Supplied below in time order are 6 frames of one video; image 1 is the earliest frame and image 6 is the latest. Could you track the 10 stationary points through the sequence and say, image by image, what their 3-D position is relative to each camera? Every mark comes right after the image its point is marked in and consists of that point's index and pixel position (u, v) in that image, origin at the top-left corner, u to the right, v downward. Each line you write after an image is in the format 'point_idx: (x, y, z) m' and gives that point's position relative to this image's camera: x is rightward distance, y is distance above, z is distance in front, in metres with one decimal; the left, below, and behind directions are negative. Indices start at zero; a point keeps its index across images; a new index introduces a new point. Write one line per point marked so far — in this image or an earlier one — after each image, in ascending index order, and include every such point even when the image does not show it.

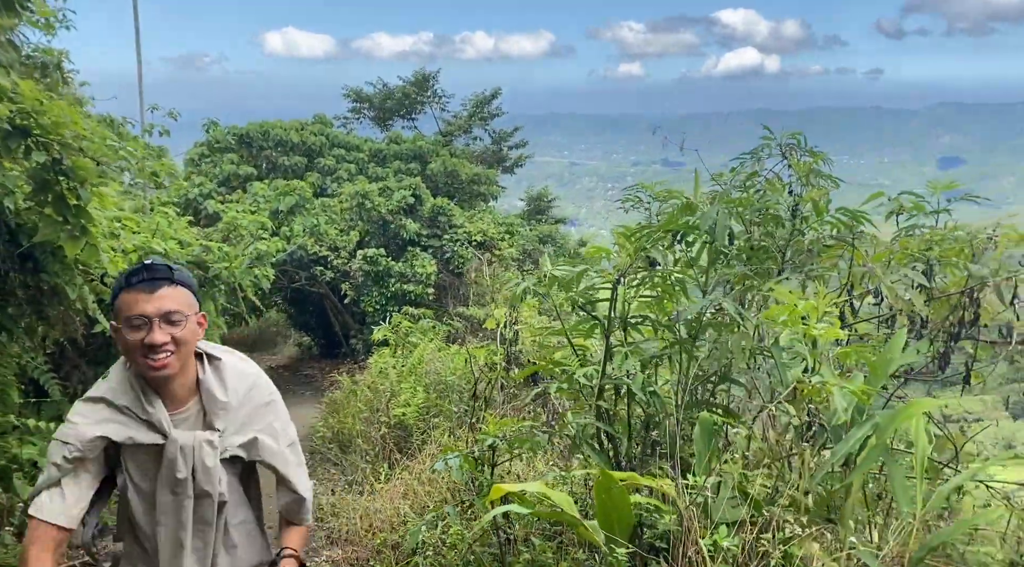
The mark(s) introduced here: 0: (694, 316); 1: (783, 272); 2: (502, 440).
0: (+0.5, -0.1, +2.4) m
1: (+0.7, 0.0, +2.6) m
2: (0.0, -0.5, +2.8) m
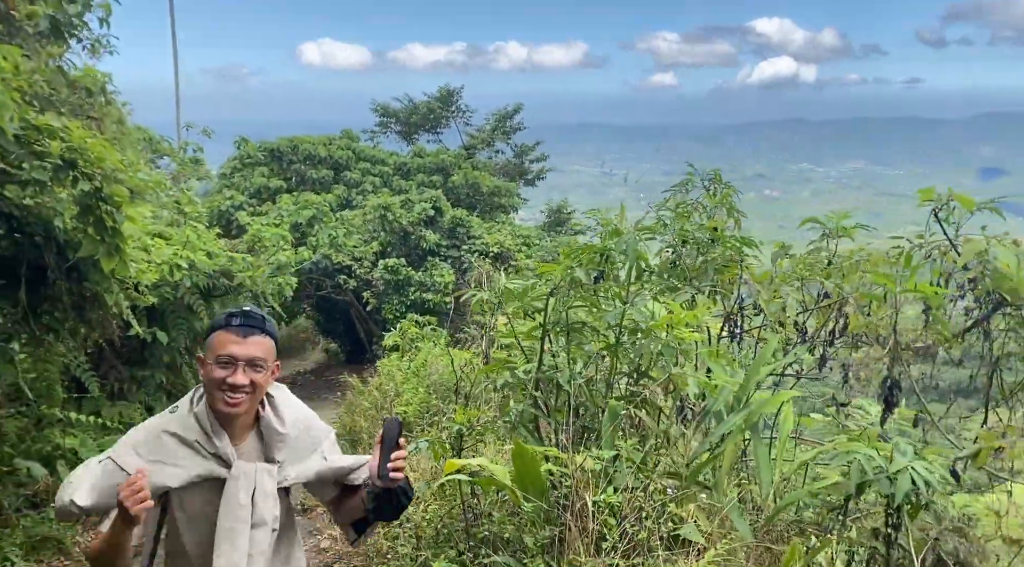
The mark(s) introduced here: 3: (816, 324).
0: (+0.3, -0.1, +2.9) m
1: (+0.6, 0.0, +3.1) m
2: (-0.2, -0.5, +3.4) m
3: (+0.9, -0.1, +2.8) m
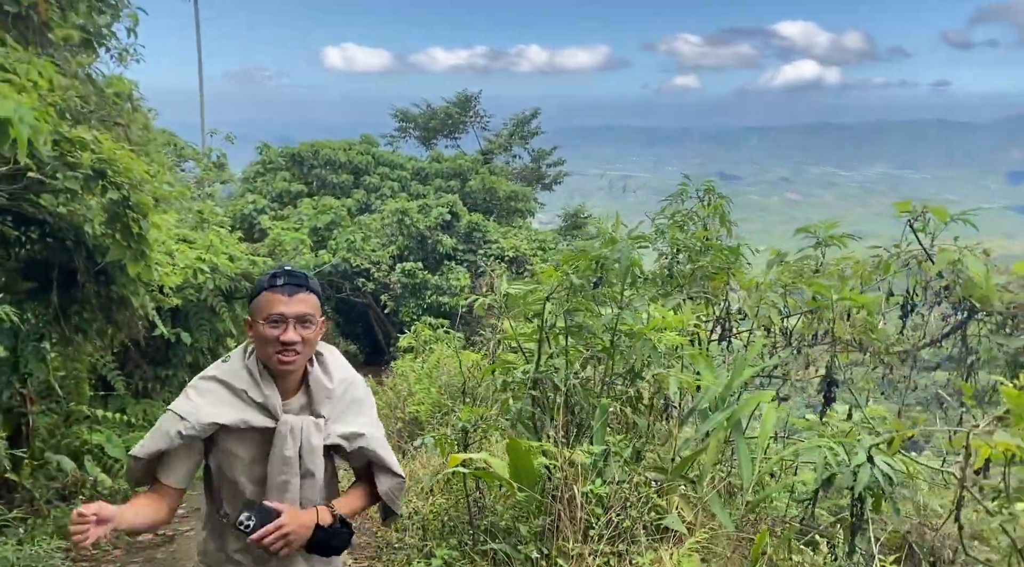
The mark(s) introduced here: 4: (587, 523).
0: (+0.3, -0.1, +3.1) m
1: (+0.6, 0.0, +3.2) m
2: (-0.1, -0.5, +3.6) m
3: (+0.9, -0.1, +3.0) m
4: (+0.2, -0.7, +2.6) m
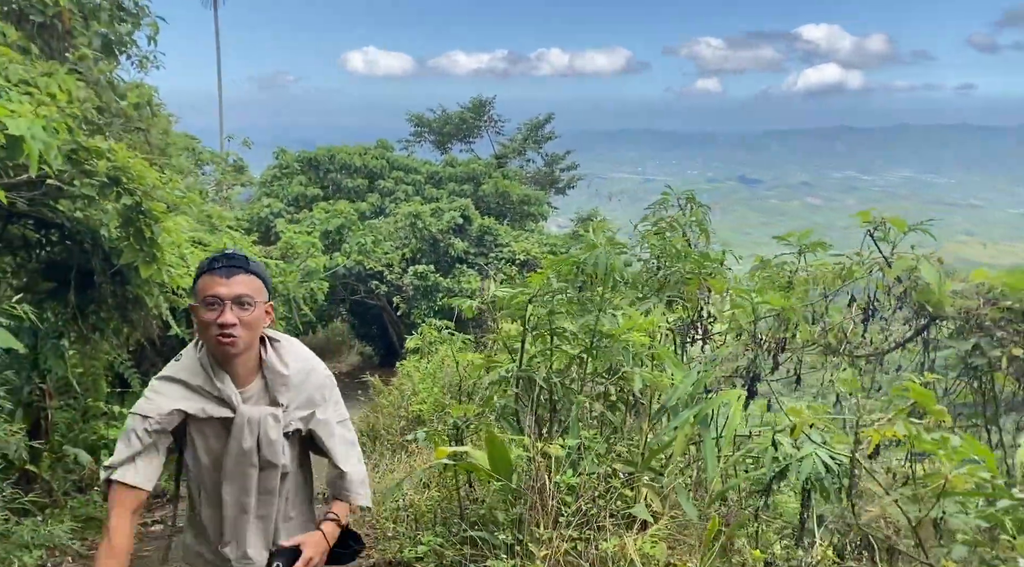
0: (+0.3, -0.2, +3.2) m
1: (+0.5, 0.0, +3.4) m
2: (-0.2, -0.6, +3.7) m
3: (+0.9, -0.2, +3.1) m
4: (+0.1, -0.7, +2.7) m
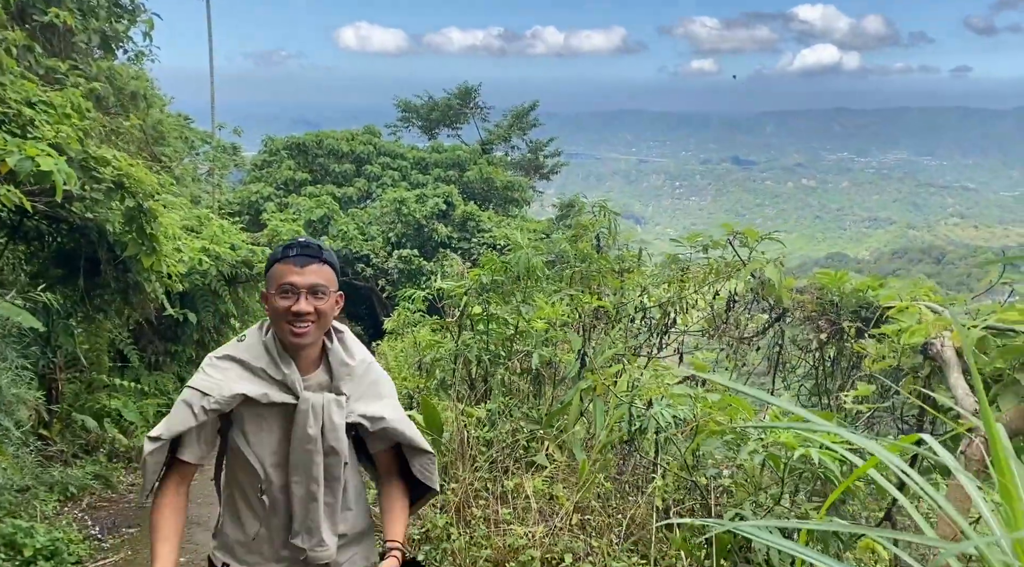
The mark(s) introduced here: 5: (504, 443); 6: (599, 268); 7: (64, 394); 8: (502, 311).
0: (0.0, -0.1, +4.0) m
1: (+0.2, 0.0, +4.1) m
2: (-0.5, -0.5, +4.5) m
3: (+0.6, -0.1, +3.9) m
4: (-0.1, -0.7, +3.5) m
5: (0.0, -0.6, +3.5) m
6: (+0.4, +0.1, +4.1) m
7: (-2.9, -0.7, +6.0) m
8: (-0.1, -0.1, +4.1) m
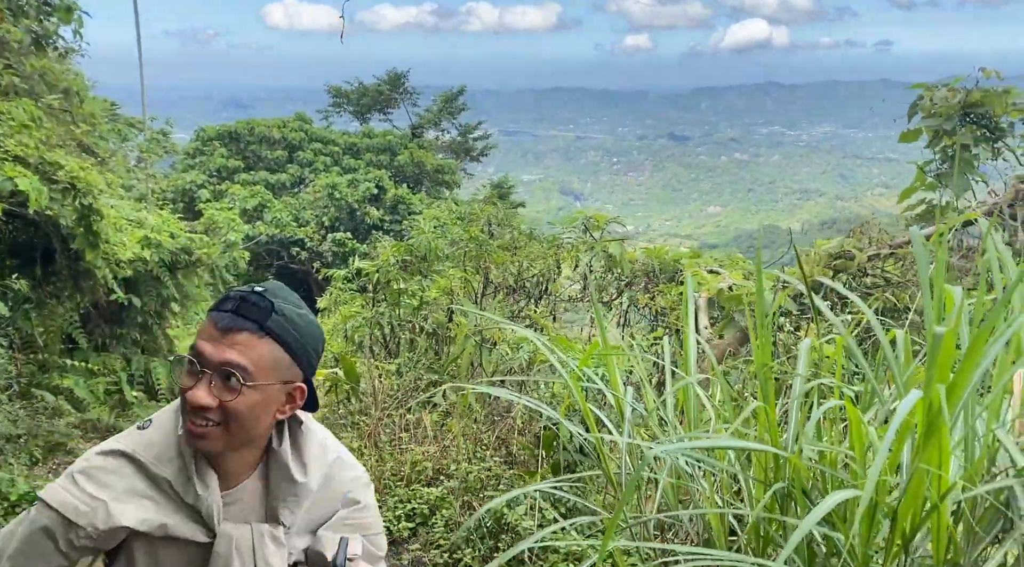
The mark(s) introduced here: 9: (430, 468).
0: (-0.5, 0.0, +4.9) m
1: (-0.3, +0.1, +5.0) m
2: (-1.0, -0.4, +5.3) m
3: (+0.1, 0.0, +4.8) m
4: (-0.6, -0.6, +4.4) m
5: (-0.5, -0.5, +4.4) m
6: (-0.1, +0.2, +5.0) m
7: (-3.5, -0.6, +6.7) m
8: (-0.6, 0.0, +4.9) m
9: (-0.3, -0.8, +3.8) m
